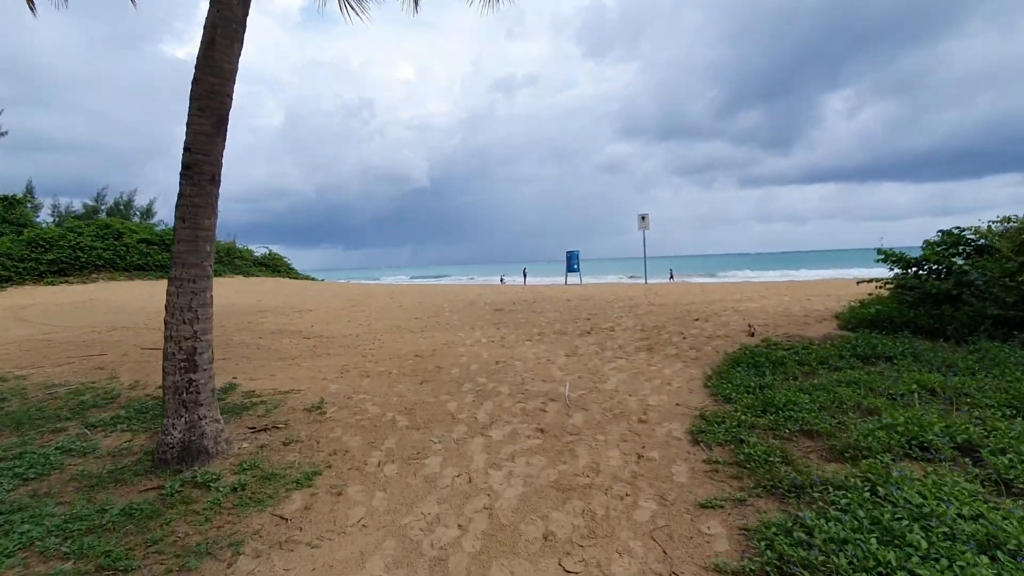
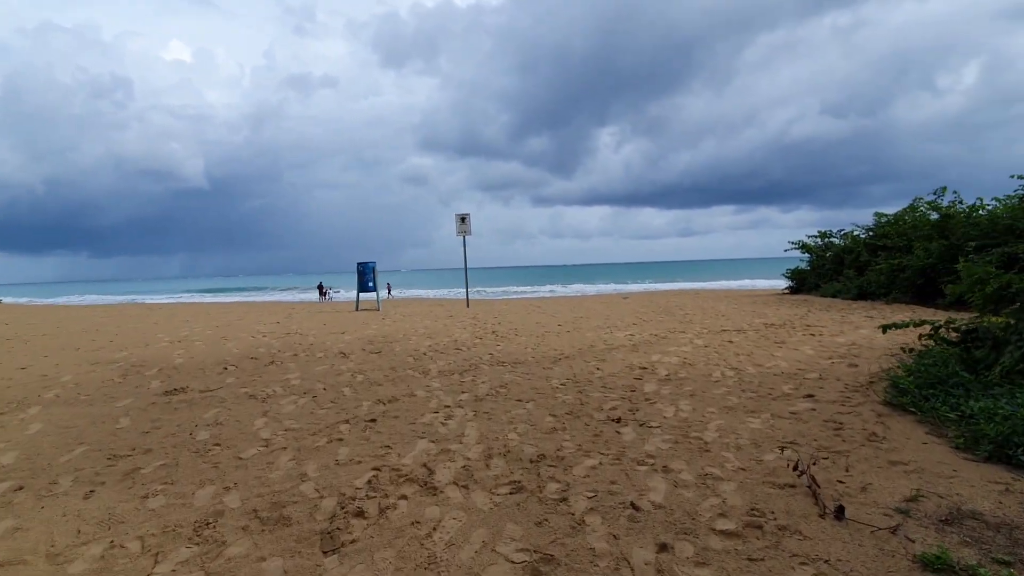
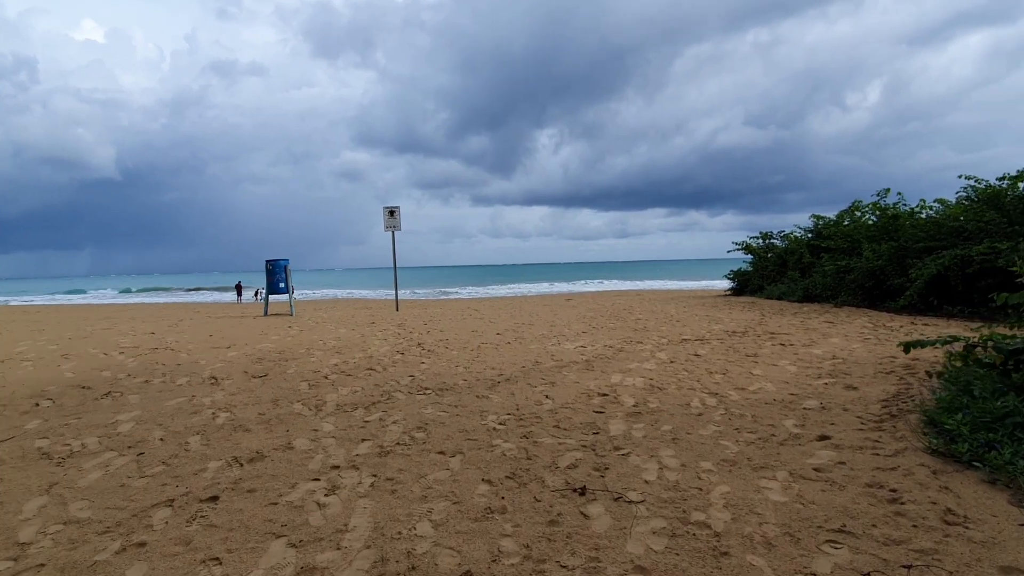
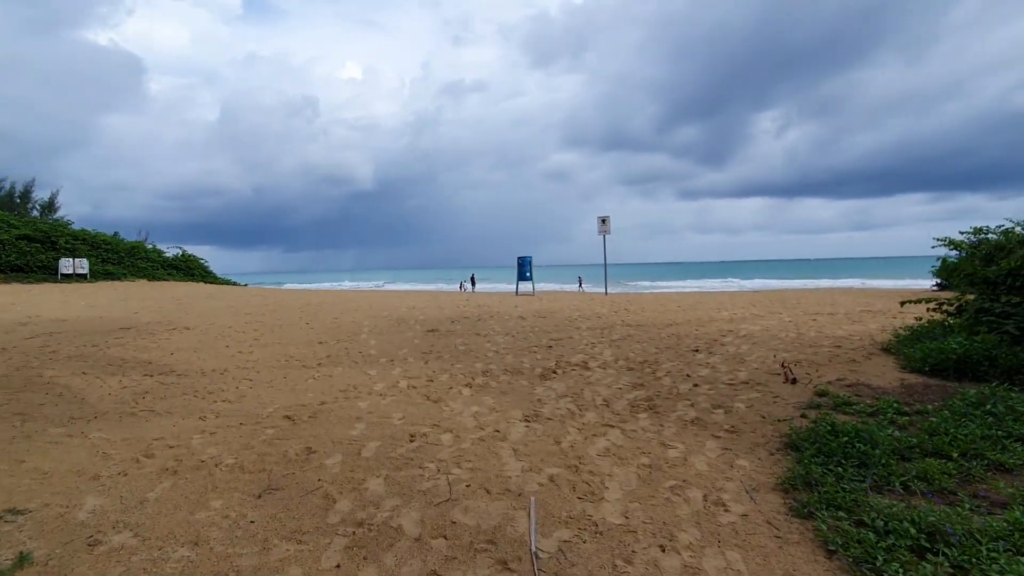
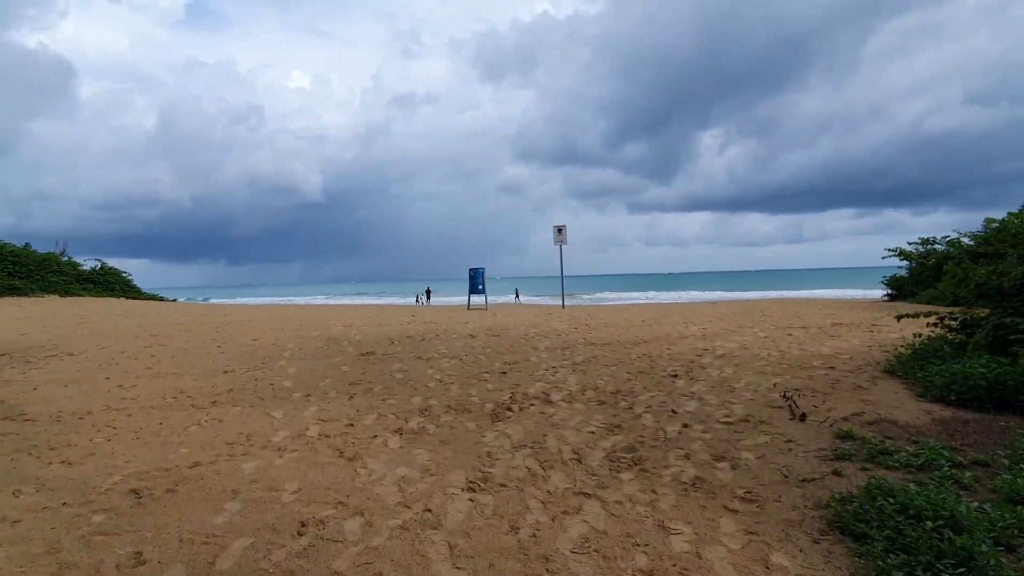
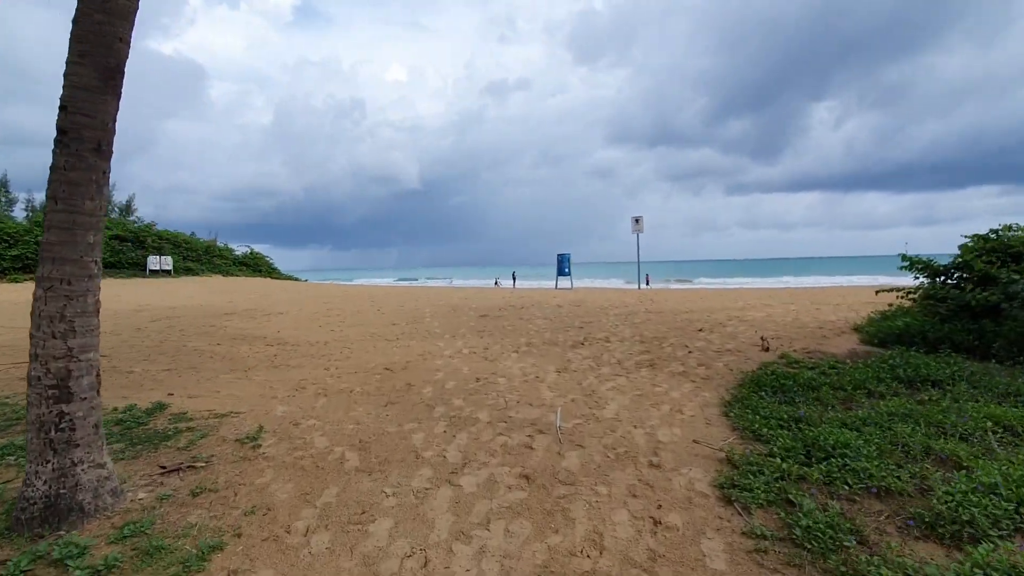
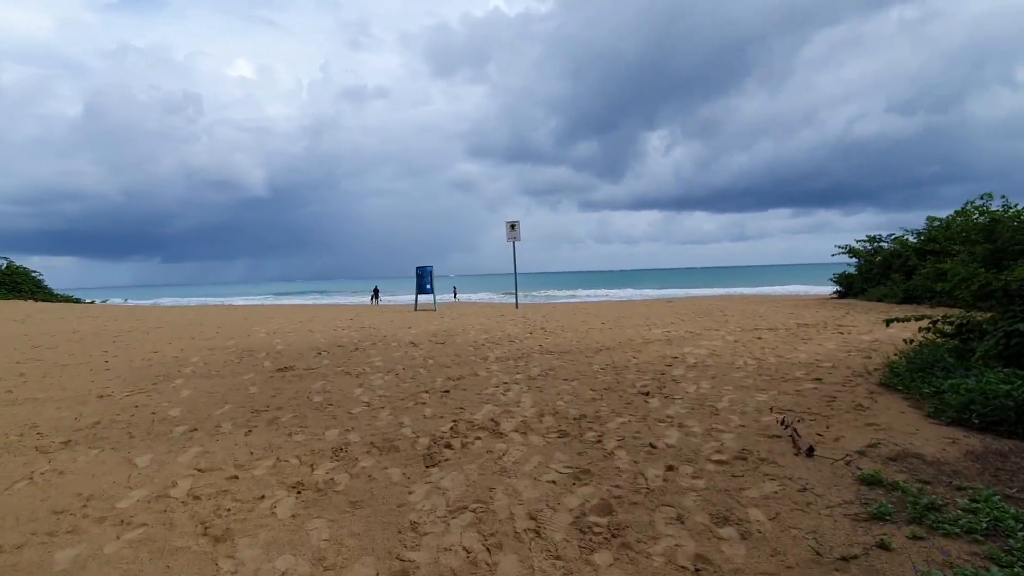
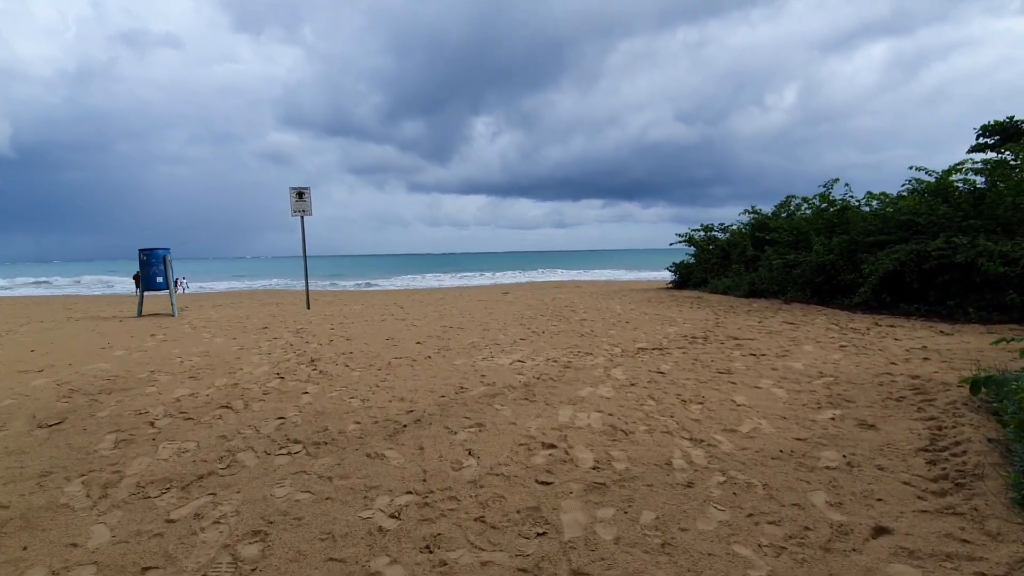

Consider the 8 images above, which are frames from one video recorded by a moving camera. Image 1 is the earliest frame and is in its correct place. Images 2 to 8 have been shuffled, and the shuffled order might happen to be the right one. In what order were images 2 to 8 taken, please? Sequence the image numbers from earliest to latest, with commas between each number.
6, 4, 5, 7, 2, 3, 8
